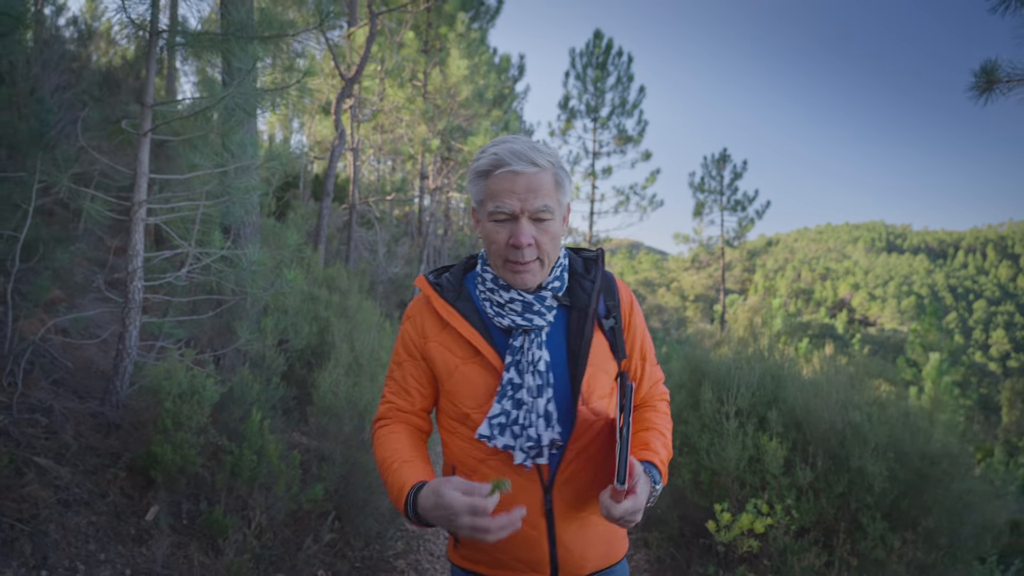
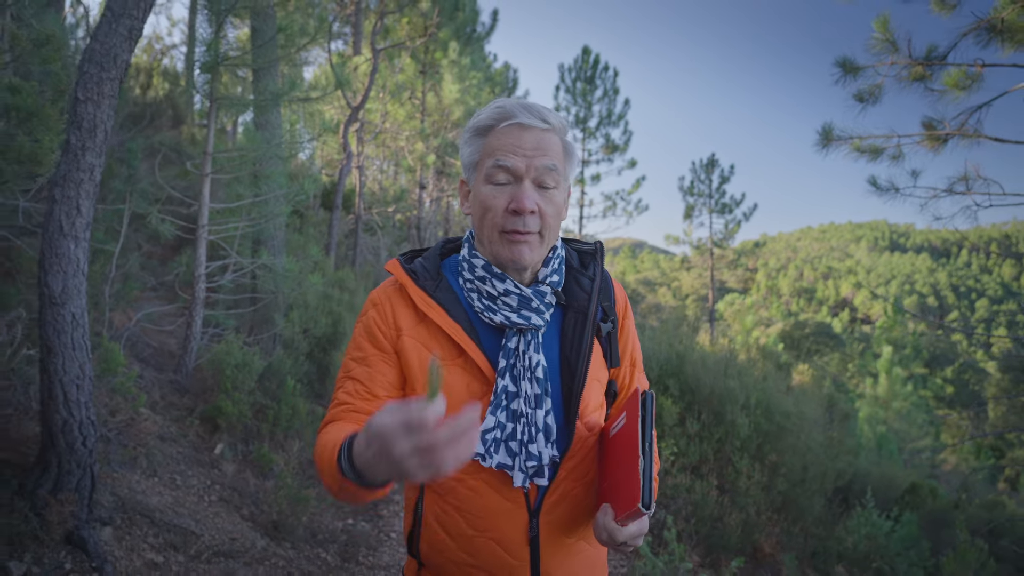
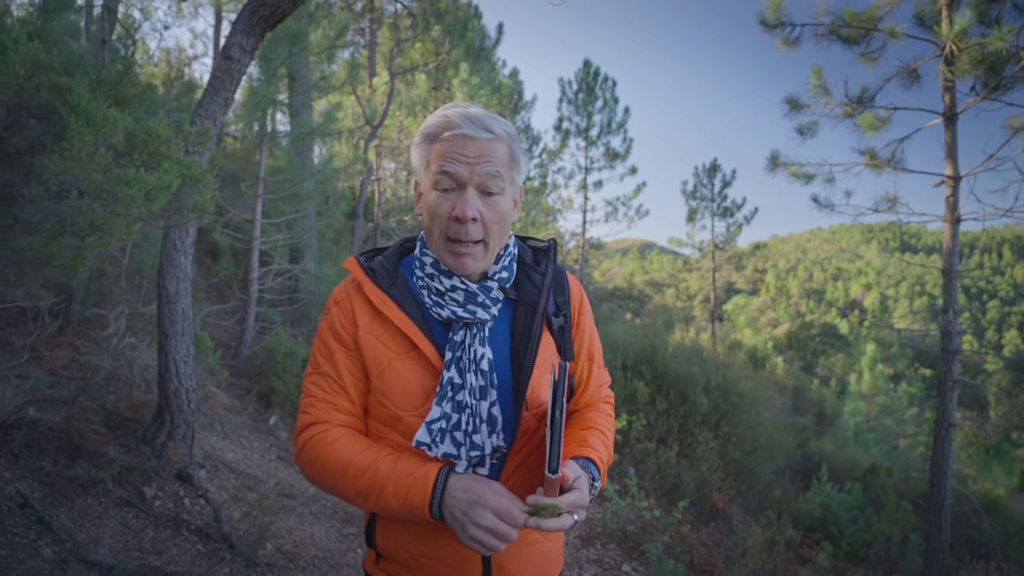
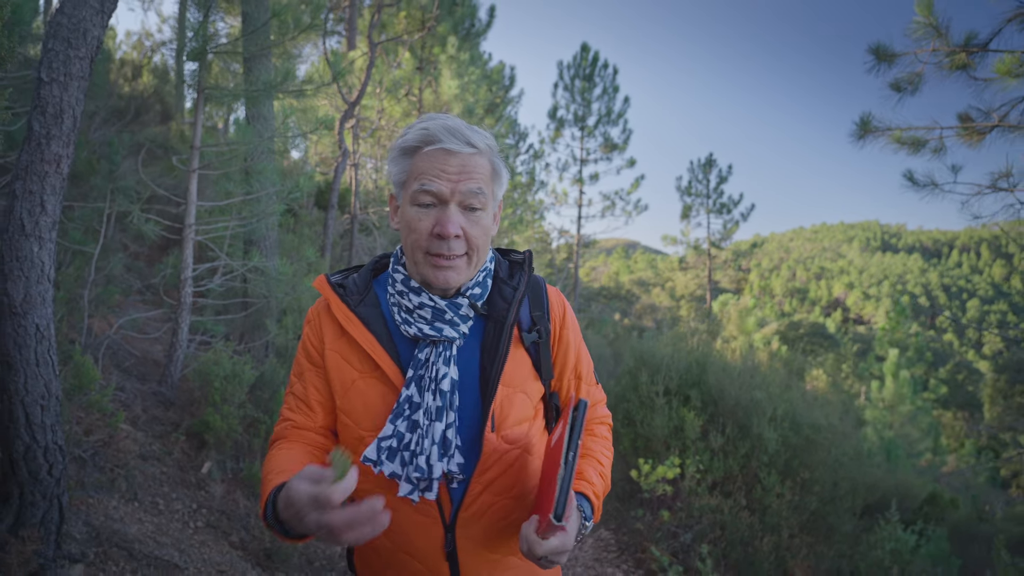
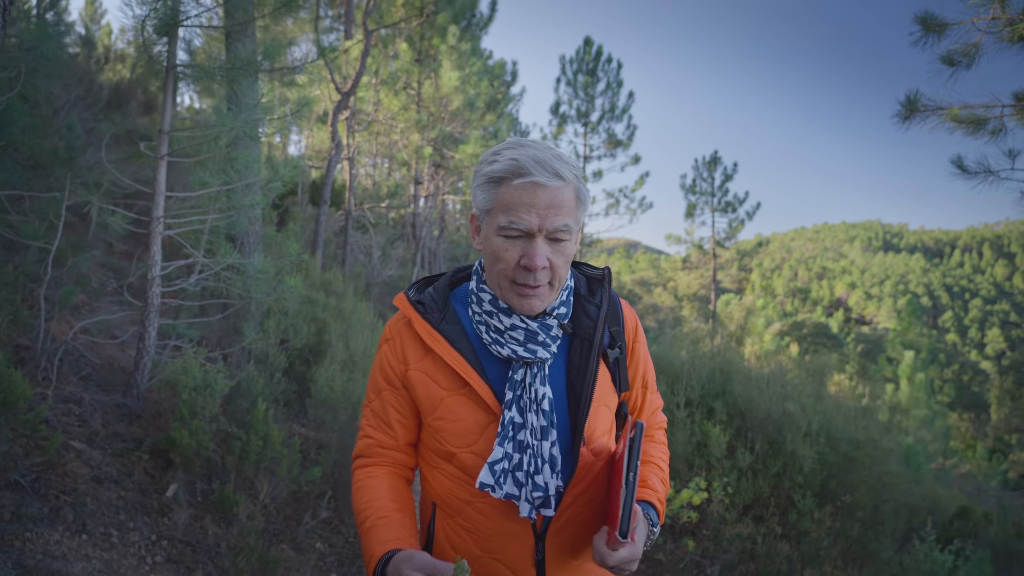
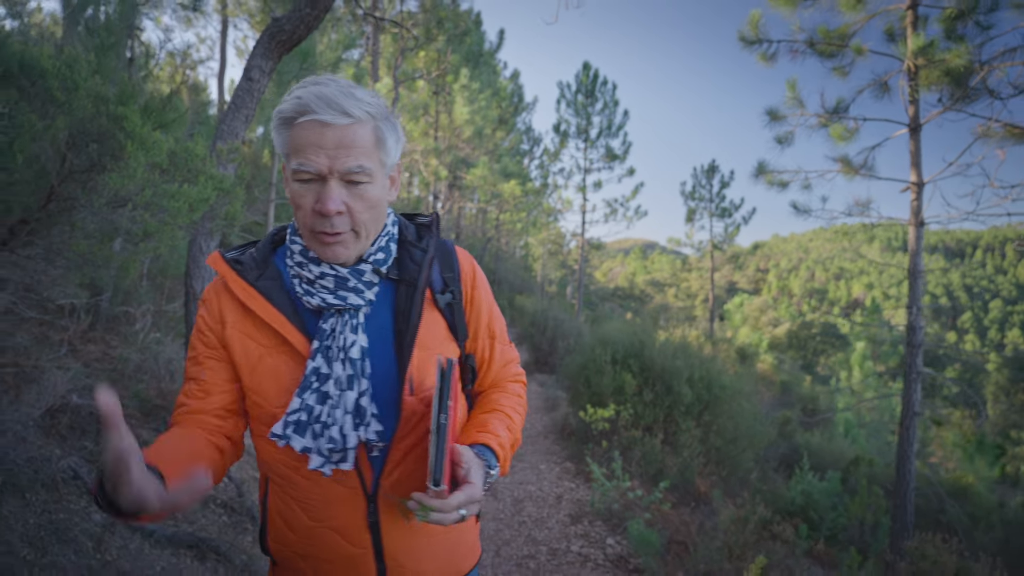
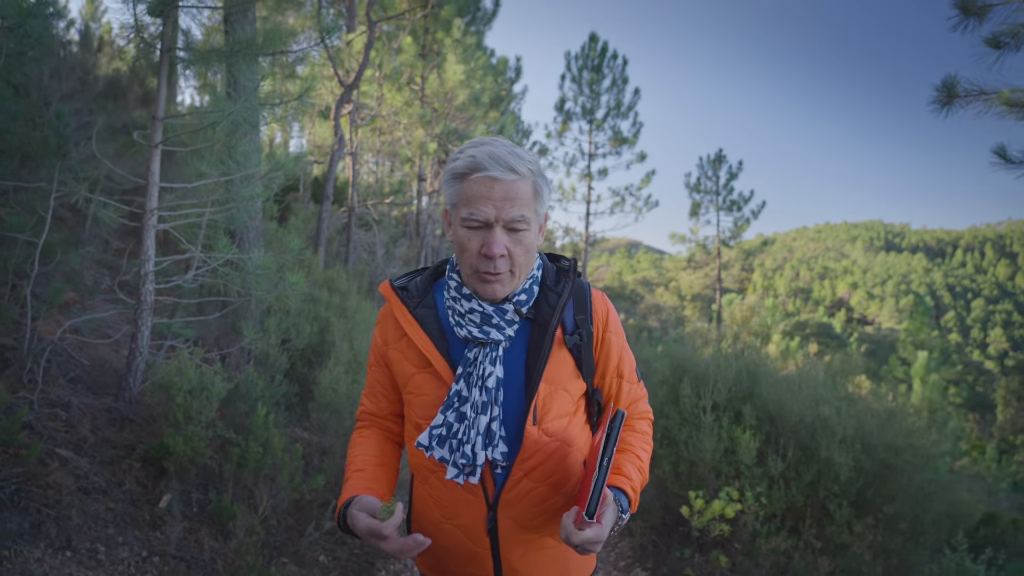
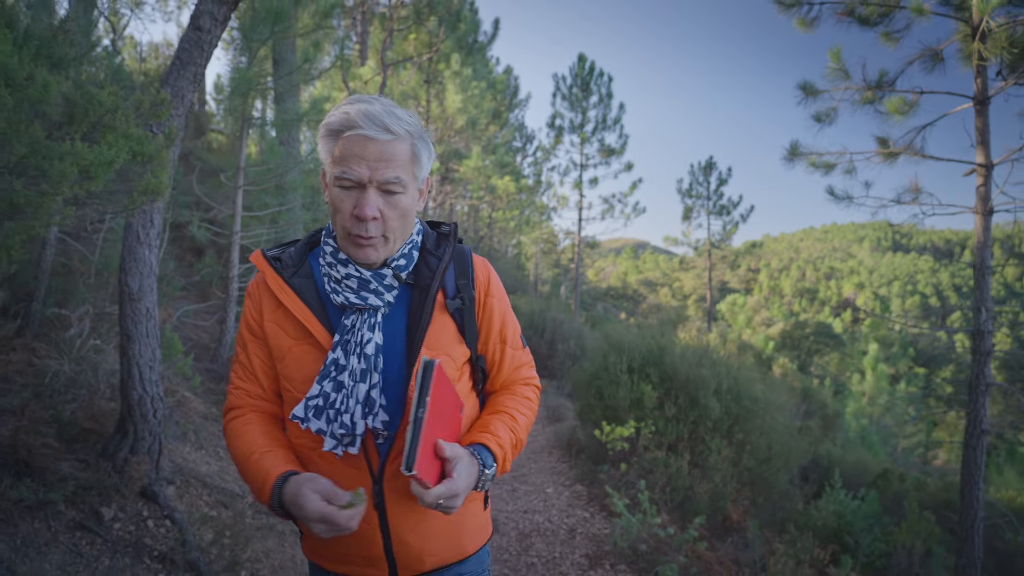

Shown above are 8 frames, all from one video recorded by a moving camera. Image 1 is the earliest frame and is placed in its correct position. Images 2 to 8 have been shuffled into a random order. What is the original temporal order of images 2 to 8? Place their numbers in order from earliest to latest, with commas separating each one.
7, 5, 4, 2, 8, 3, 6
